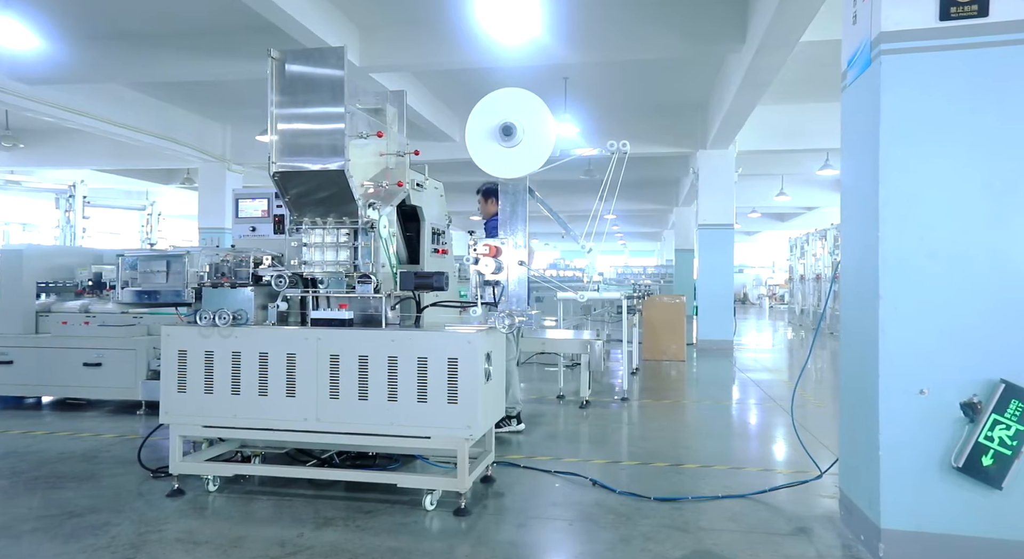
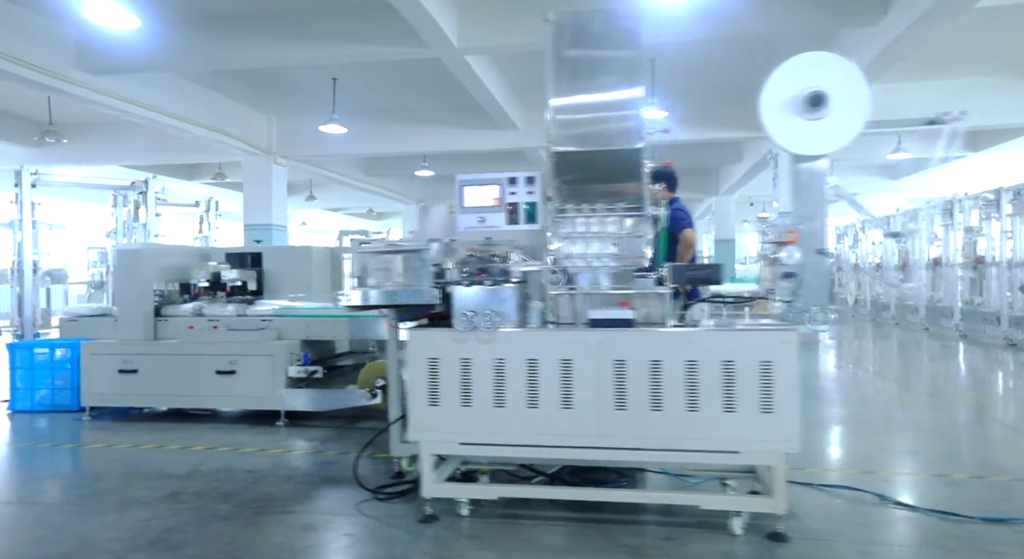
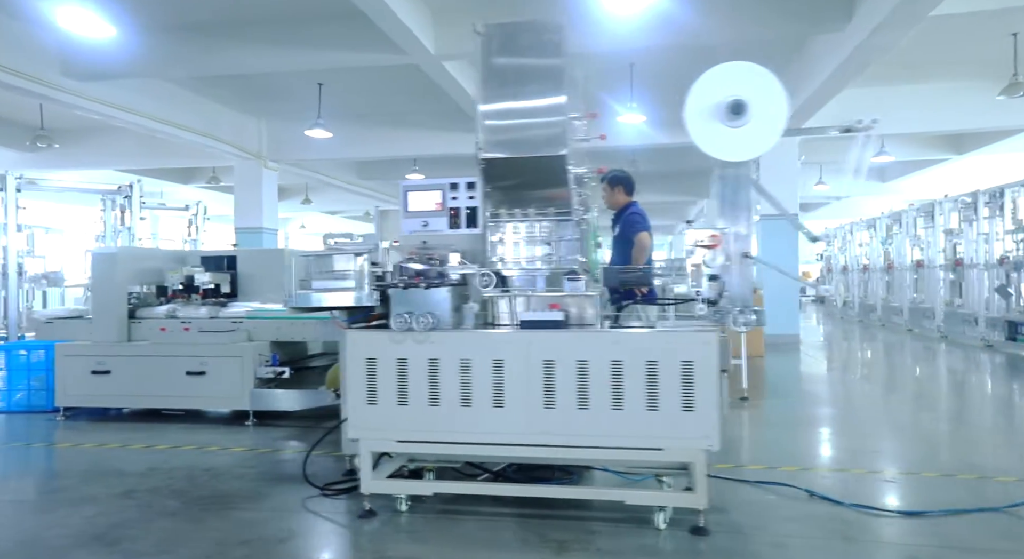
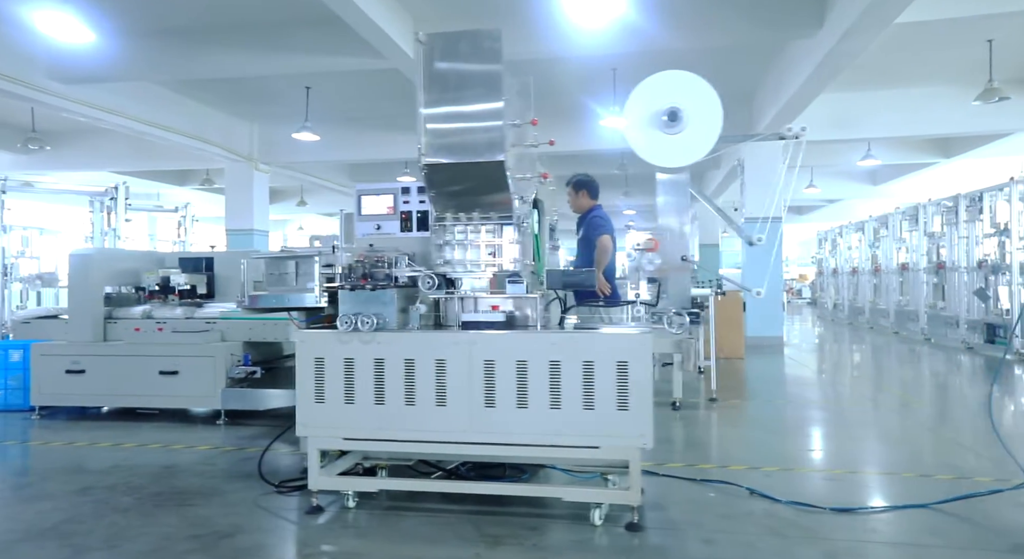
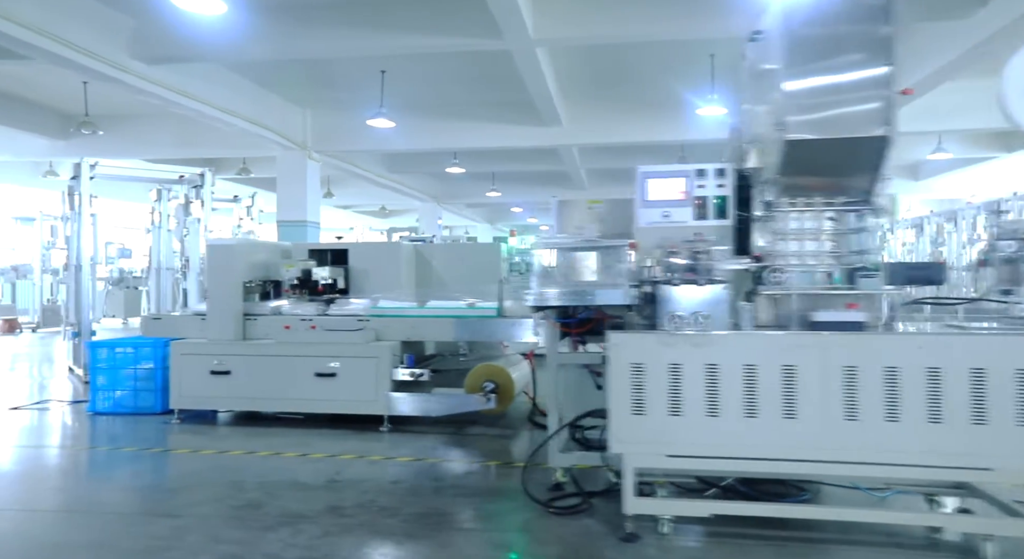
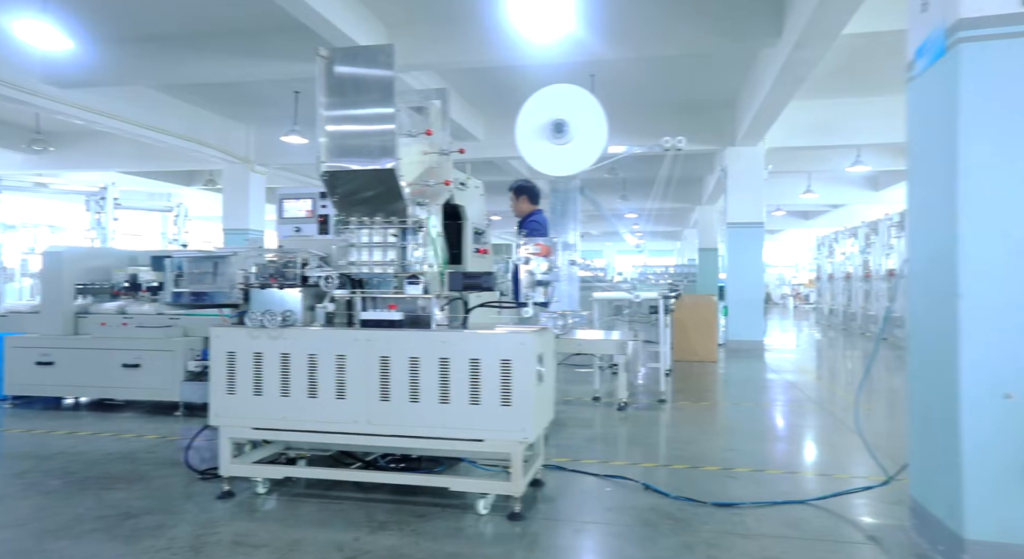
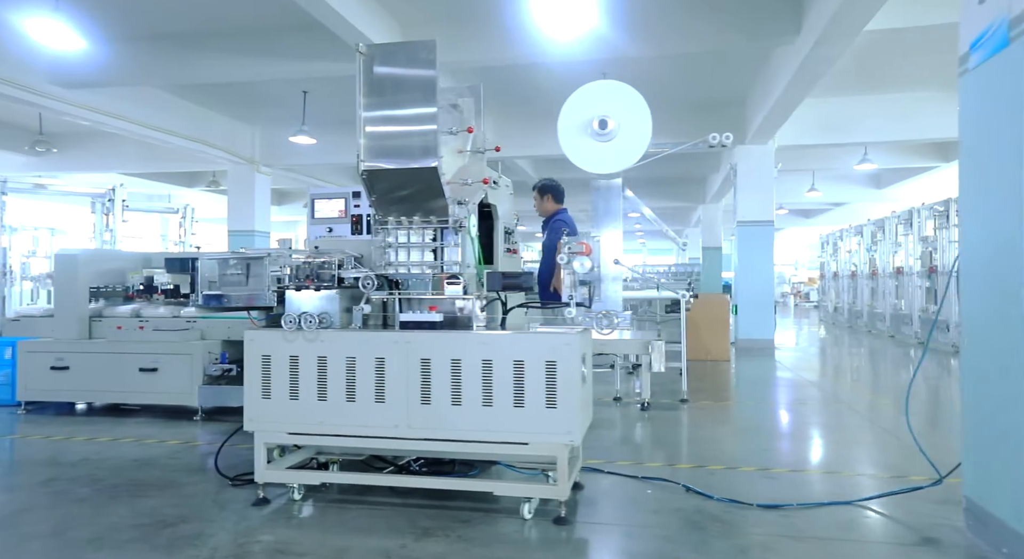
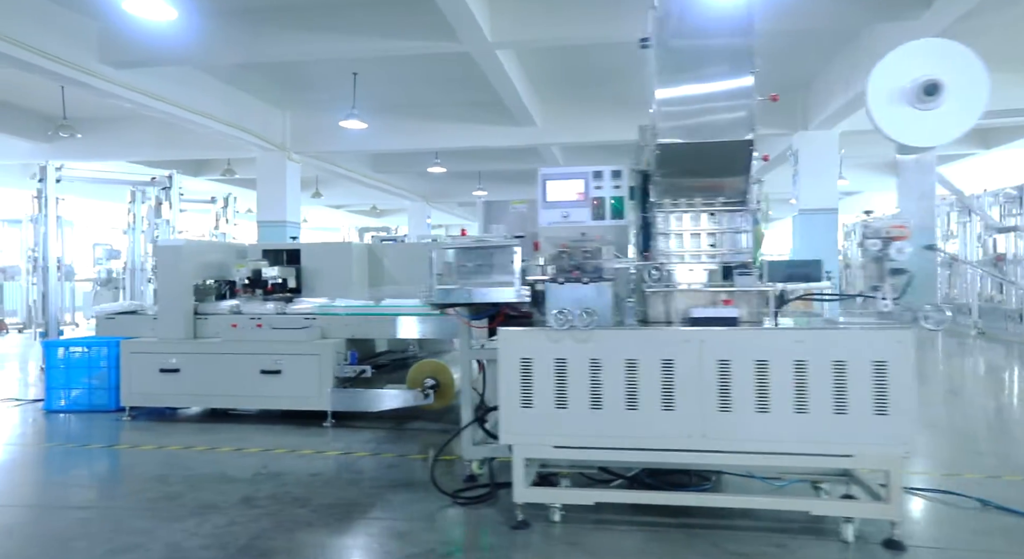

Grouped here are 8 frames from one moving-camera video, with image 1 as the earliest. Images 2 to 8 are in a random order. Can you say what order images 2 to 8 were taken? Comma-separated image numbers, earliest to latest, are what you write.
6, 7, 4, 3, 2, 8, 5
